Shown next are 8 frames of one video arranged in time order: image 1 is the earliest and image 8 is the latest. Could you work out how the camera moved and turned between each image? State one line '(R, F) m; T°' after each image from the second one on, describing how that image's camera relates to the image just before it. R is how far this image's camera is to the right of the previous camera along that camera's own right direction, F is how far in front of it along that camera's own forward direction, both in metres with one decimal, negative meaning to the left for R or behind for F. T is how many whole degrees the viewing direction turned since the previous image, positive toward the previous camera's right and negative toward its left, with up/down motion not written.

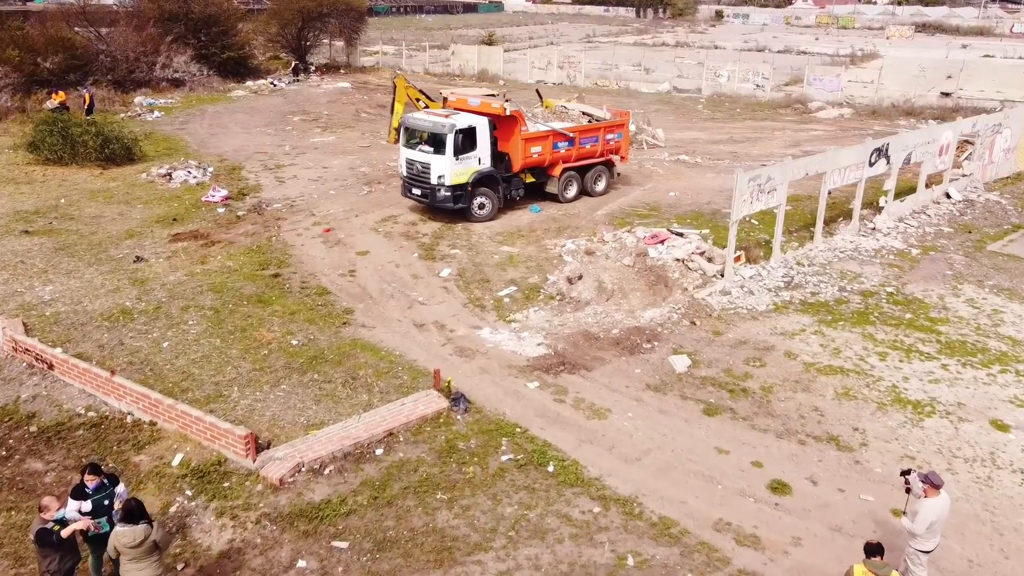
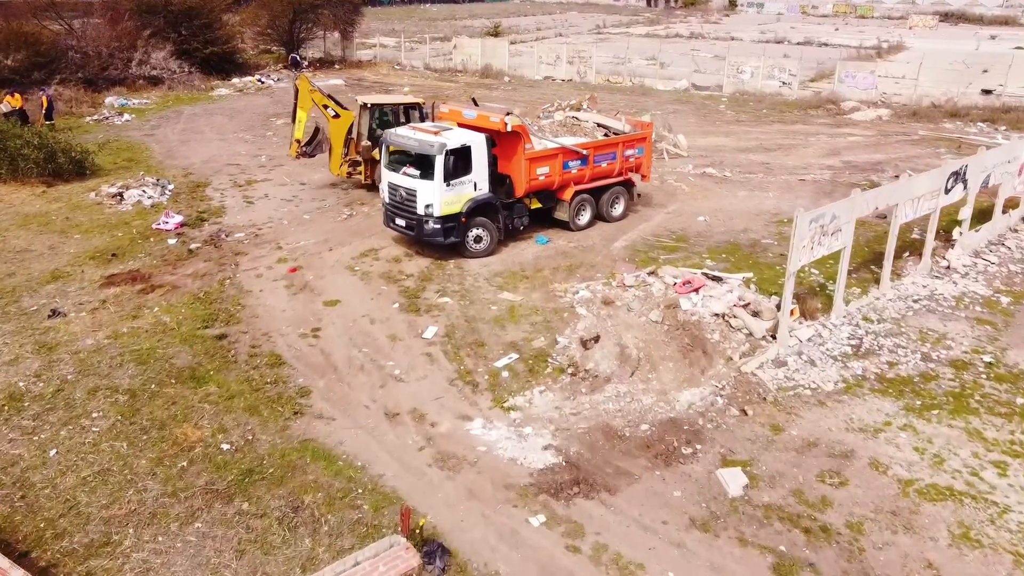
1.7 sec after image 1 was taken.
(+0.1, +2.1) m; -1°
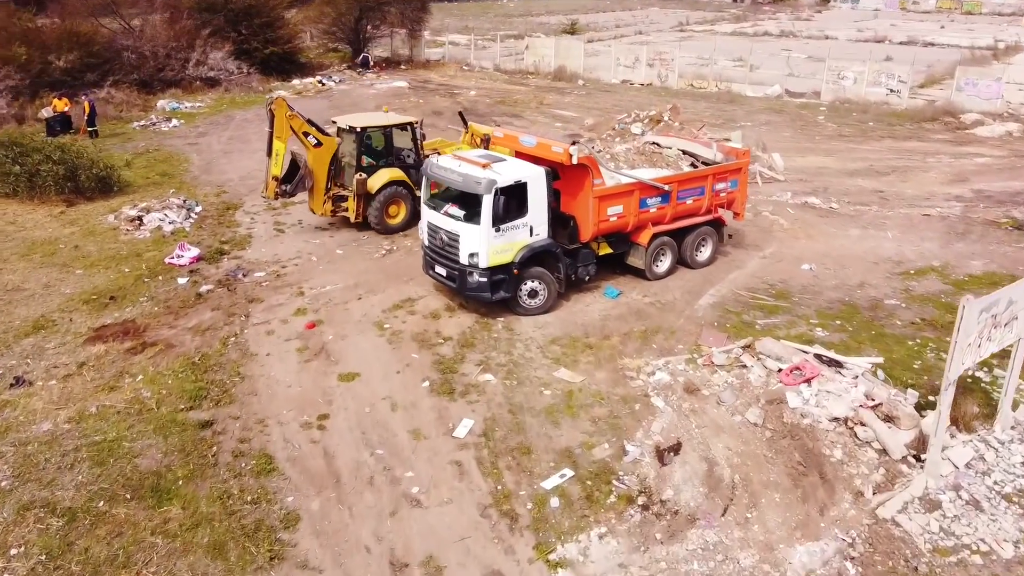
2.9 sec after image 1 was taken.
(+0.1, +2.0) m; -5°
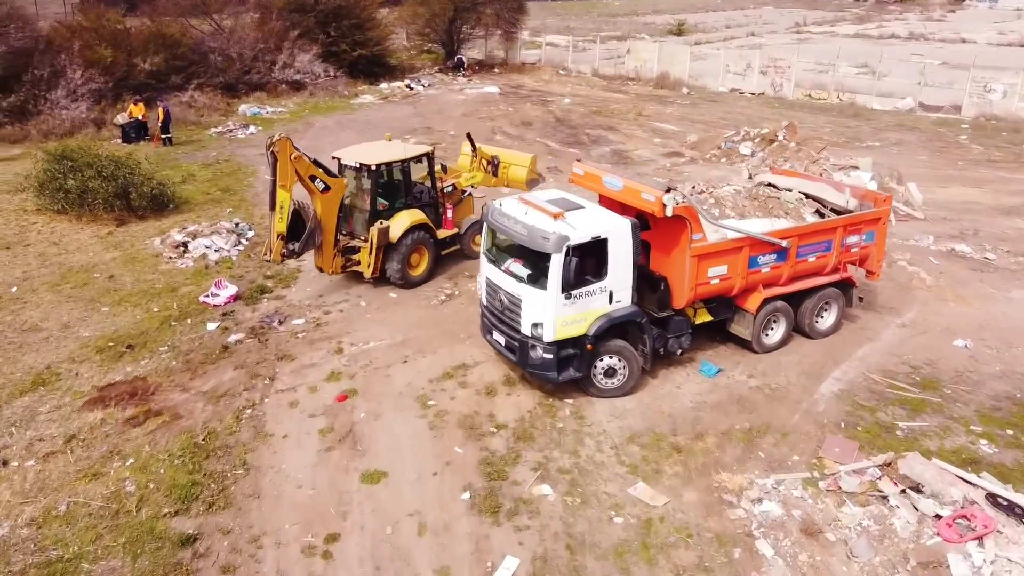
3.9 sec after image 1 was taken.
(+0.2, +1.7) m; -7°
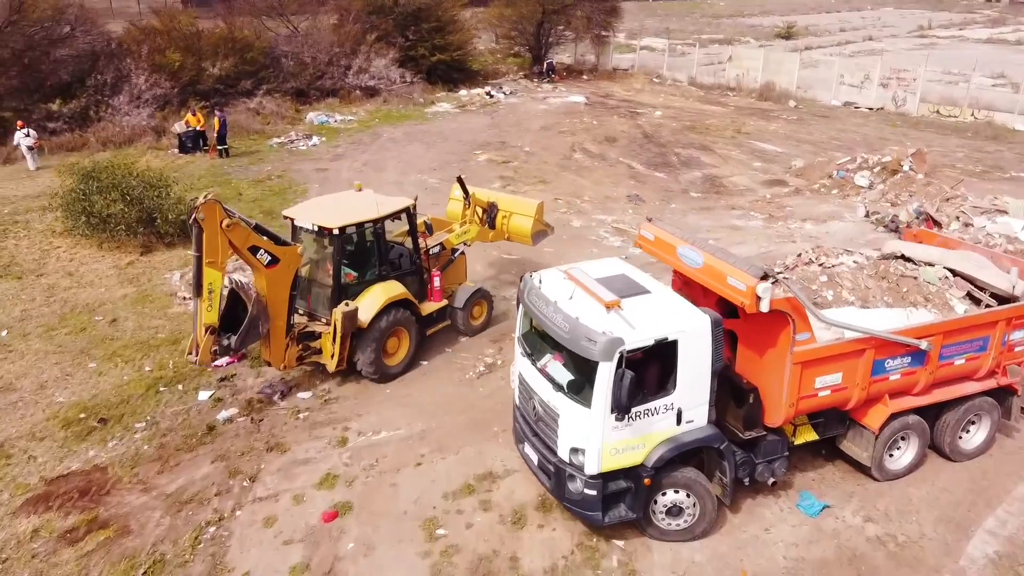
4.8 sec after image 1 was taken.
(+0.3, +1.8) m; -6°
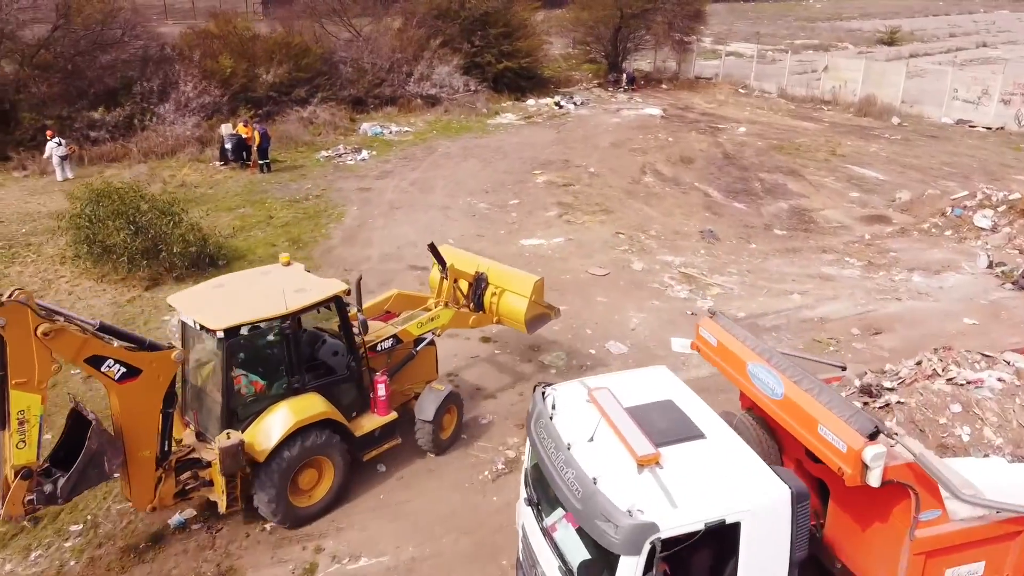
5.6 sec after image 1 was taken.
(+0.4, +1.6) m; -6°
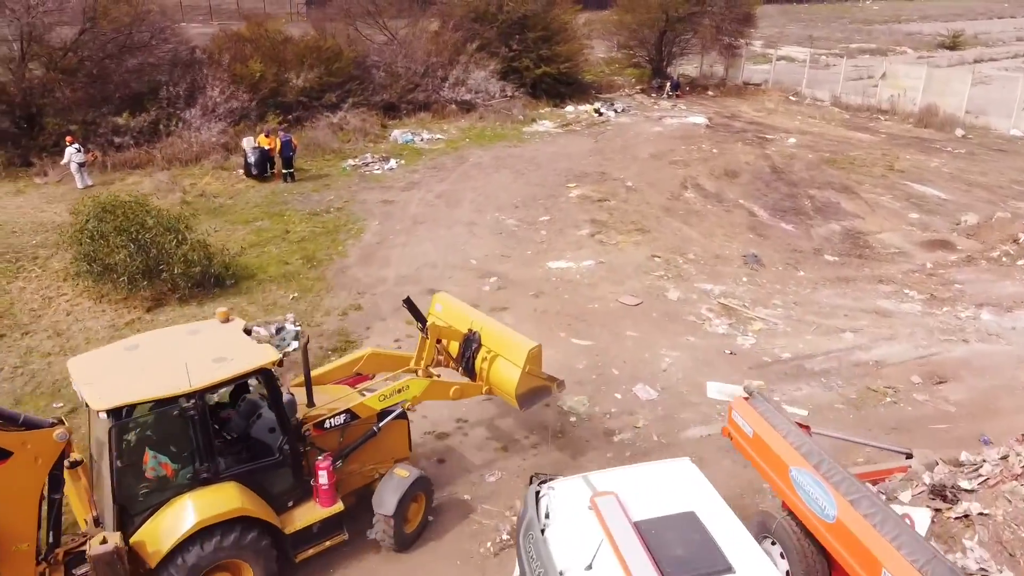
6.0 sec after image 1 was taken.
(+0.2, +0.8) m; -3°
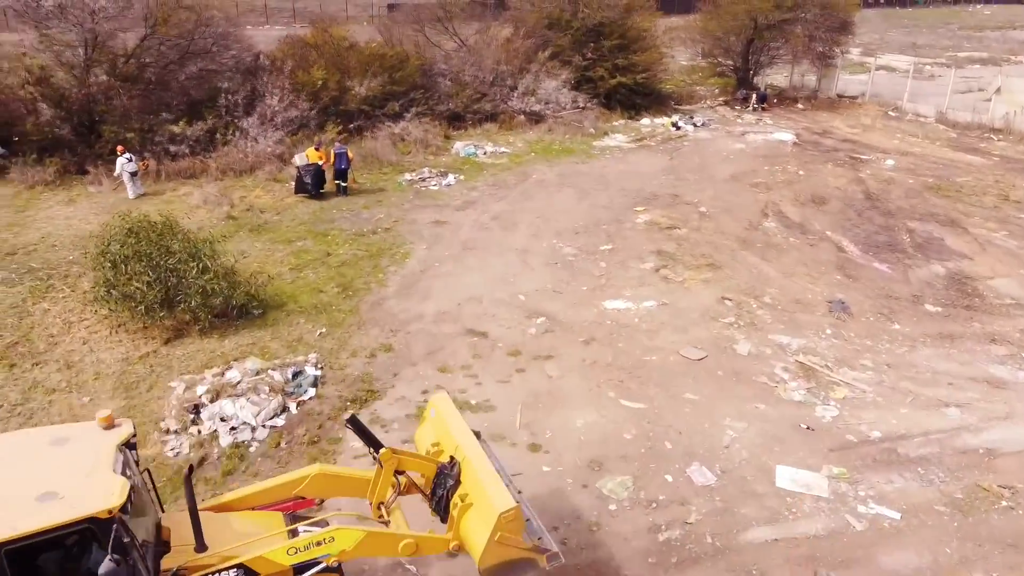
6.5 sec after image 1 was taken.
(+0.3, +1.0) m; -6°
